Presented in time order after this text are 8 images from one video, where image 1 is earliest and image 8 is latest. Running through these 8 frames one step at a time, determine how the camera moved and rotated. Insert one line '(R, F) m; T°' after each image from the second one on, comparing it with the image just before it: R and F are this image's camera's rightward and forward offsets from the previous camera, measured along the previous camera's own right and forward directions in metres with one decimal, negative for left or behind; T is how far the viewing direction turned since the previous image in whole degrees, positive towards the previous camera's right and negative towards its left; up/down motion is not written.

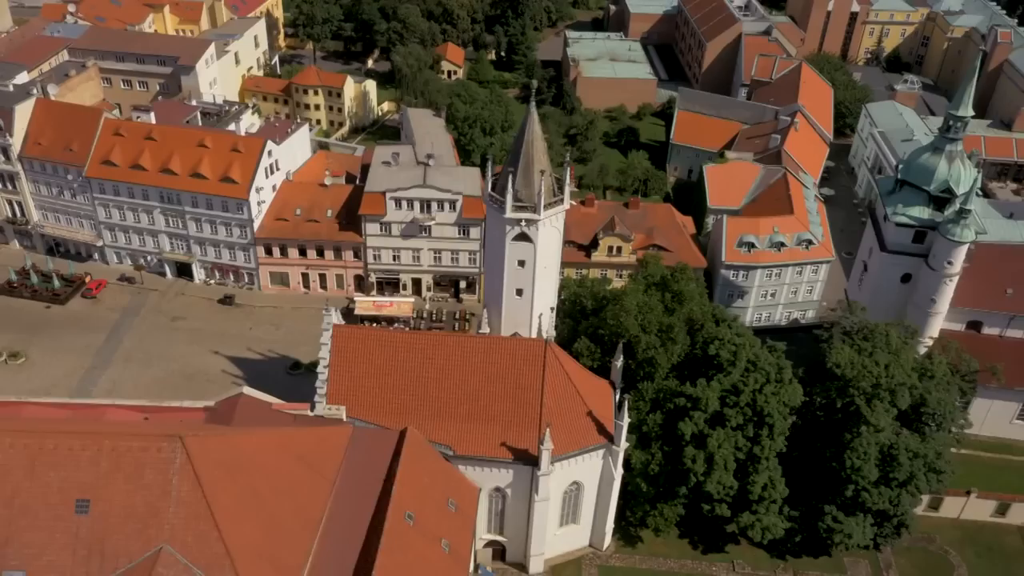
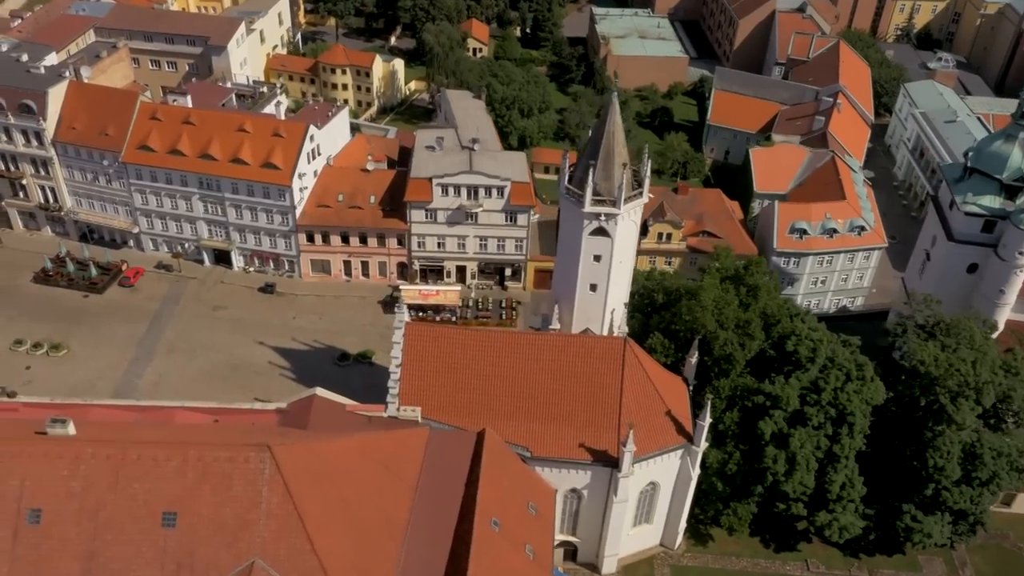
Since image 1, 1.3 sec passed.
(-3.4, +1.3) m; 0°
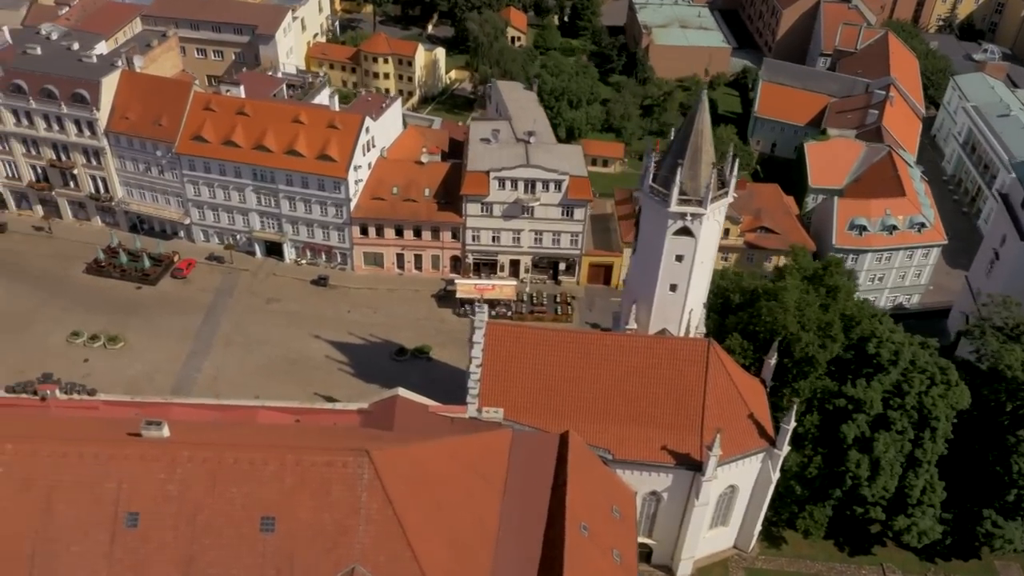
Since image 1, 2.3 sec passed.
(-3.0, +0.5) m; 0°
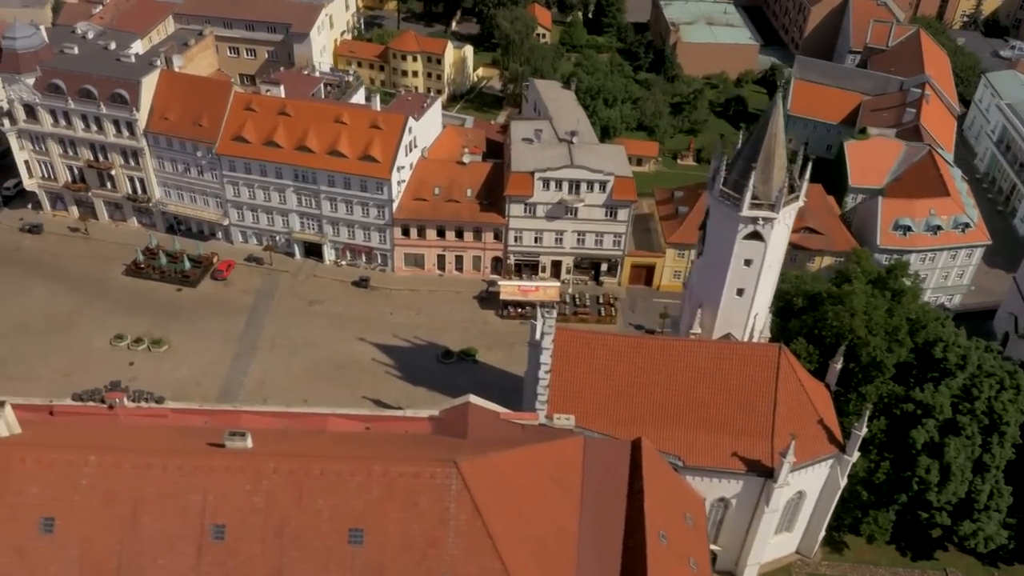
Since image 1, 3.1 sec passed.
(-2.8, +0.4) m; 0°
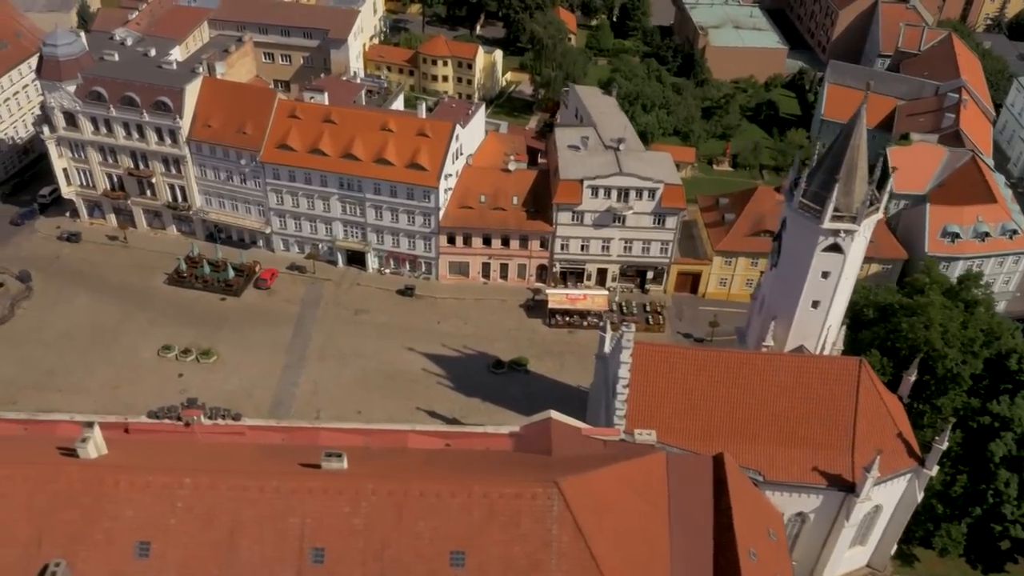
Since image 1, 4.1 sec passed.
(-3.3, +0.5) m; 0°
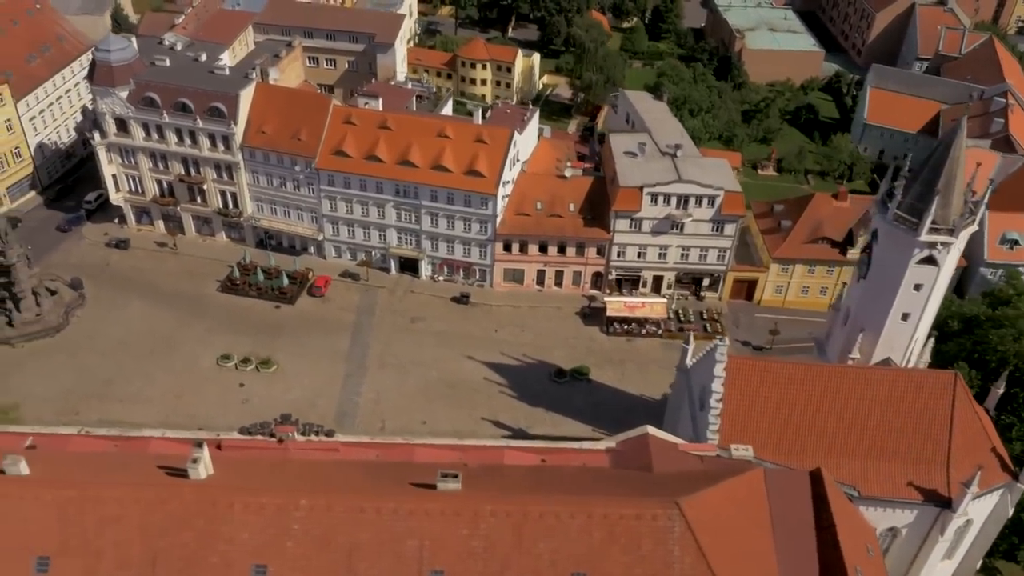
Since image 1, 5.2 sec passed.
(-3.7, +0.5) m; 0°
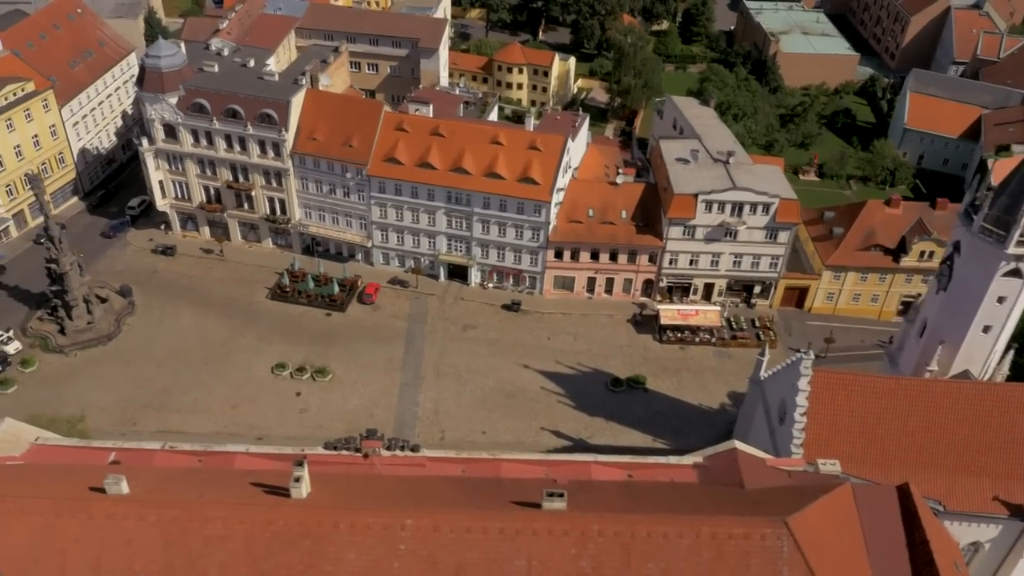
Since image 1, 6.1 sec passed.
(-3.2, +0.3) m; 0°
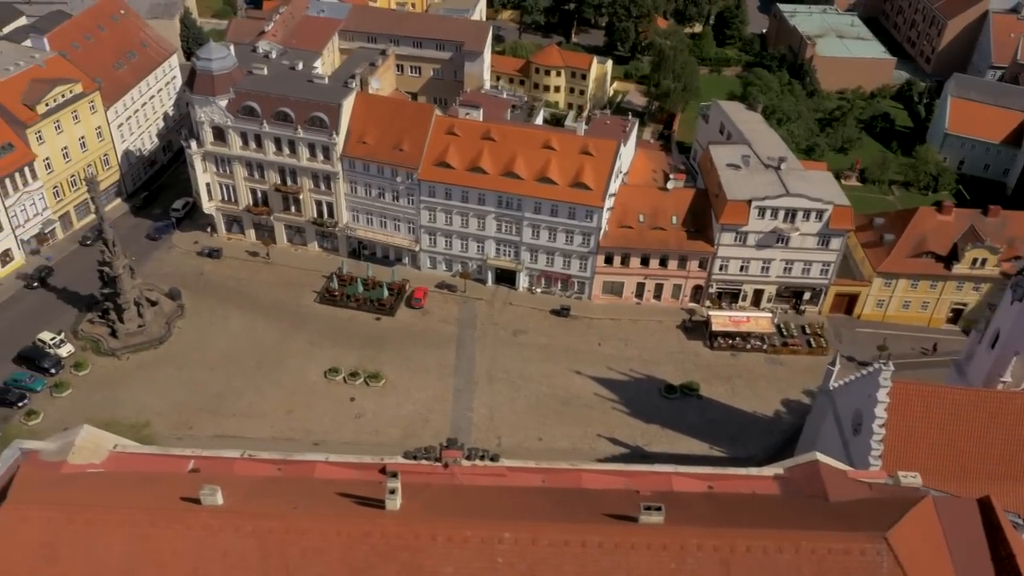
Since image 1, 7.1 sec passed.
(-2.8, +0.2) m; 0°
